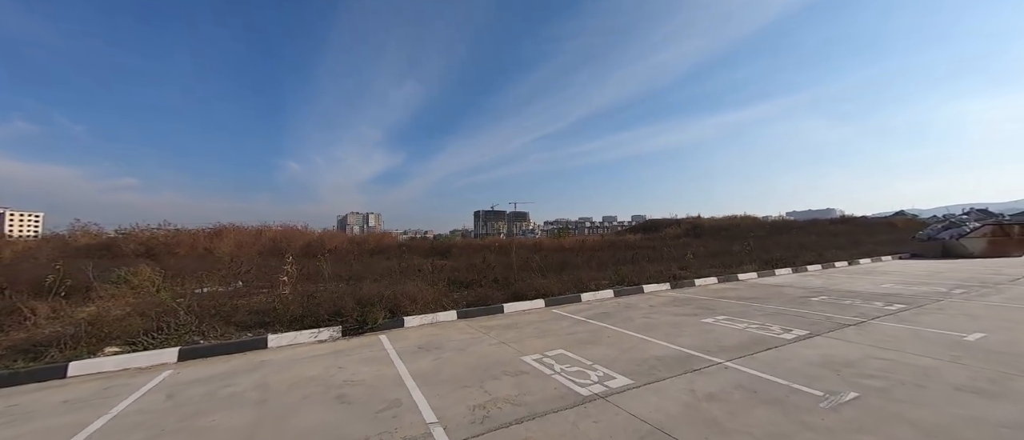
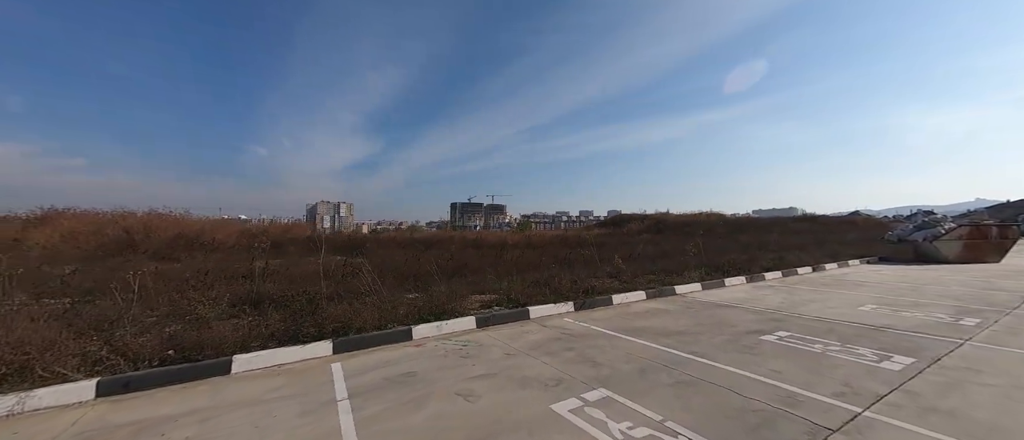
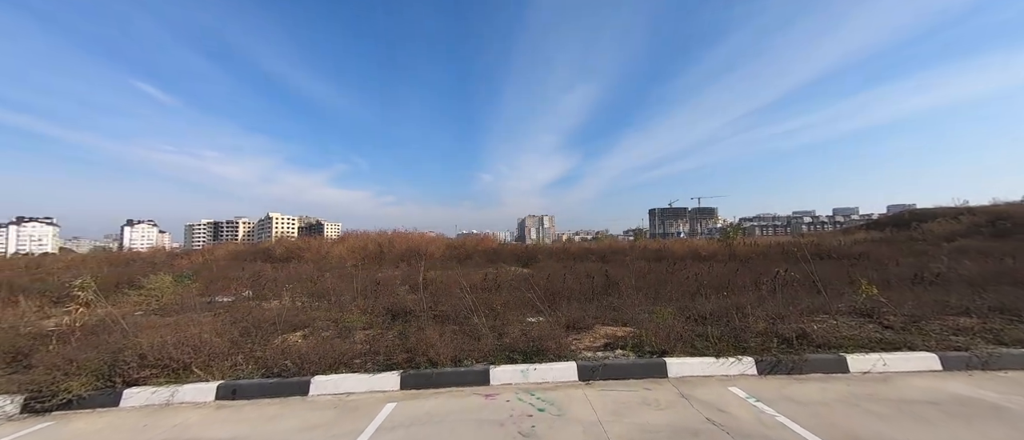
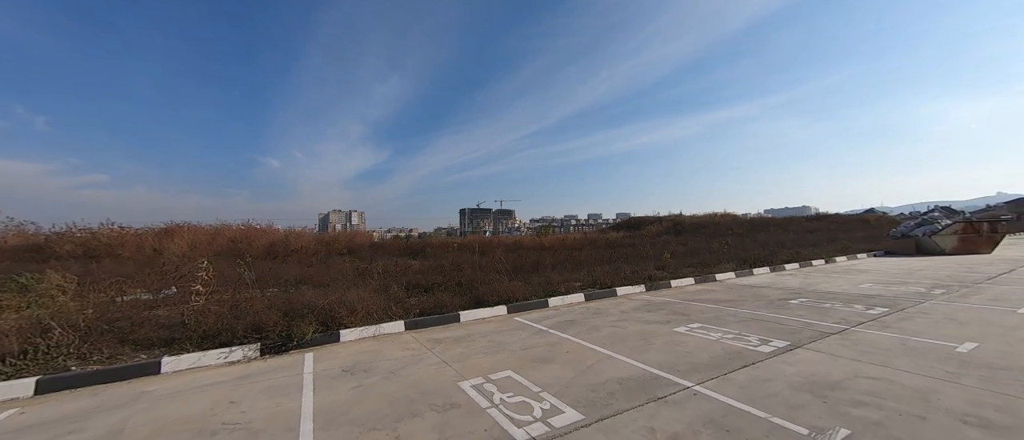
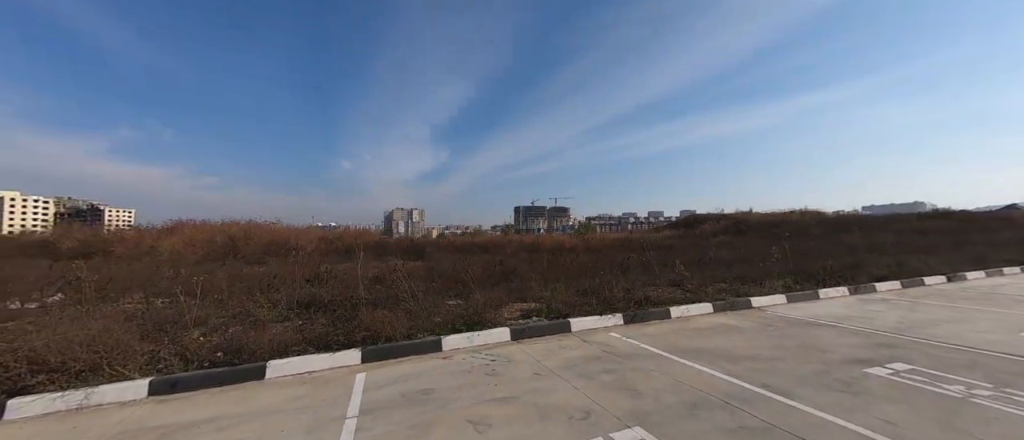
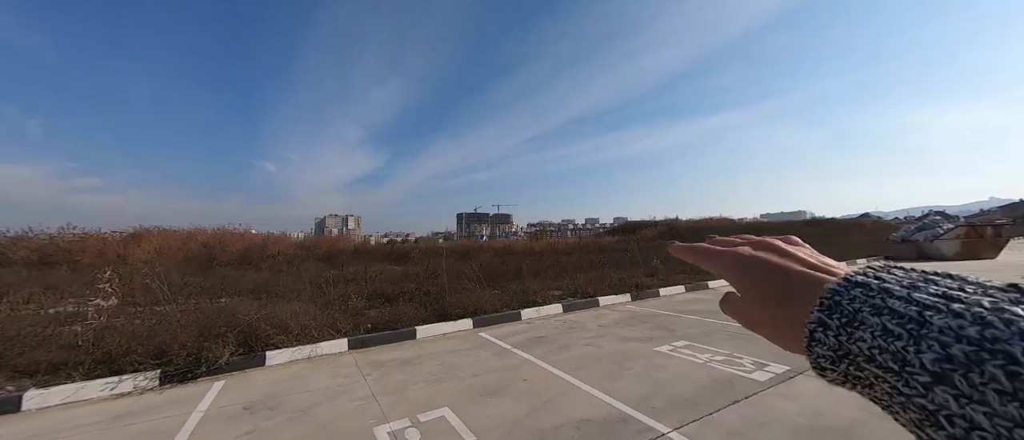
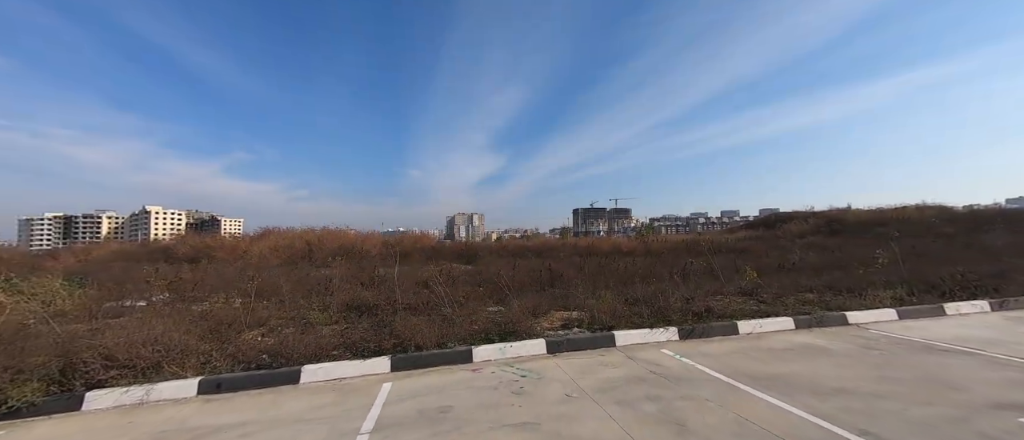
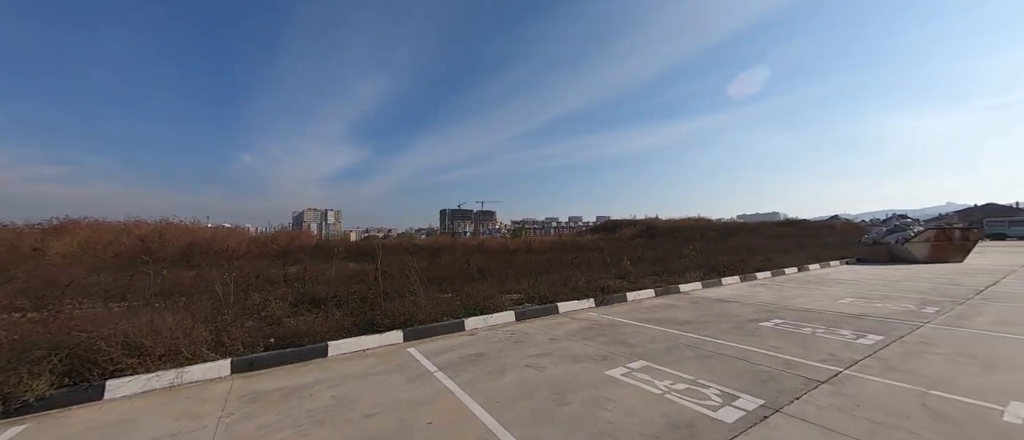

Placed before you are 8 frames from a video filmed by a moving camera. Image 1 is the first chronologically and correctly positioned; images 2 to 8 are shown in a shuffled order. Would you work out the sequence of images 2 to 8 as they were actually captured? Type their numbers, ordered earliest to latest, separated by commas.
4, 6, 8, 2, 5, 7, 3
